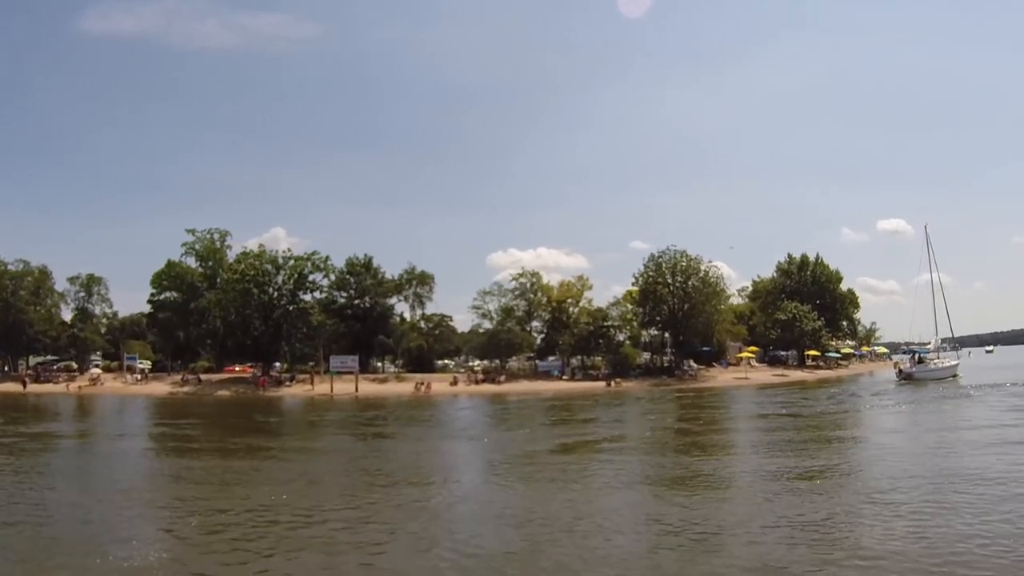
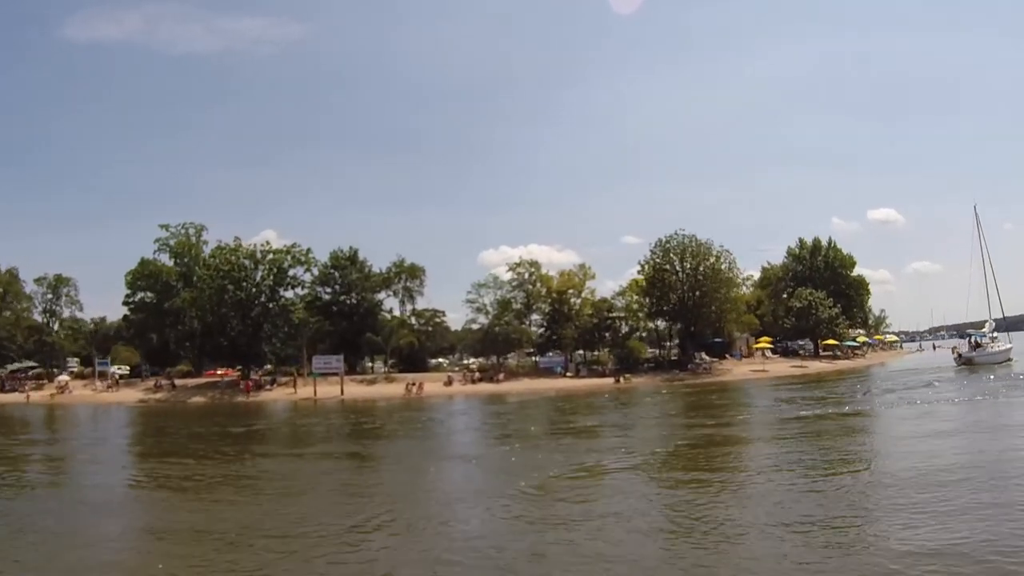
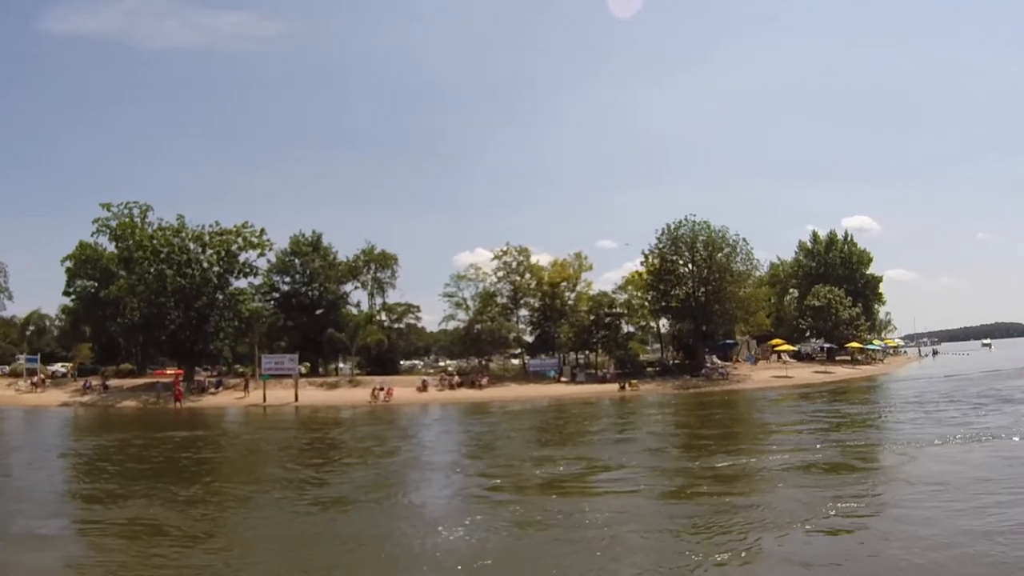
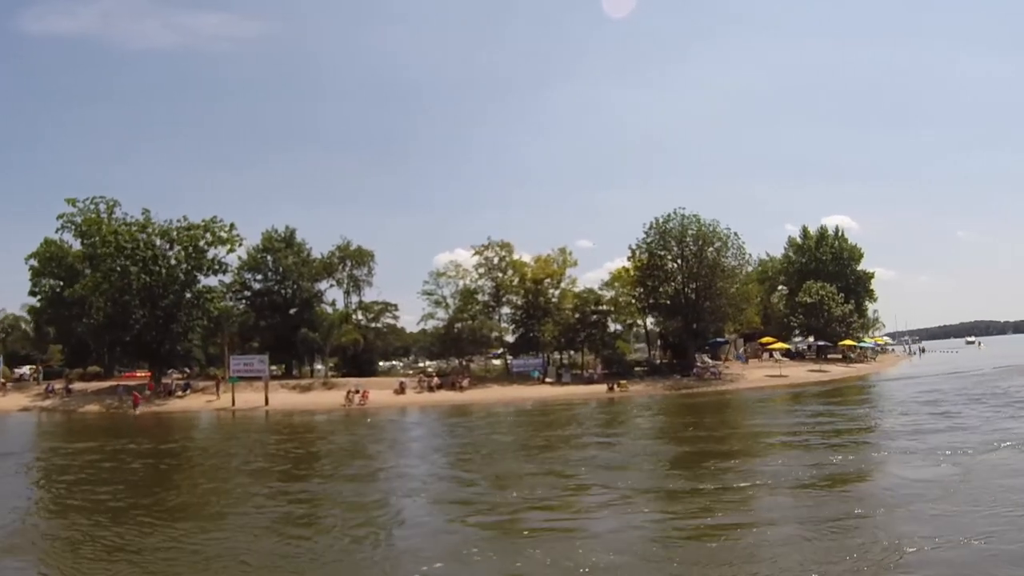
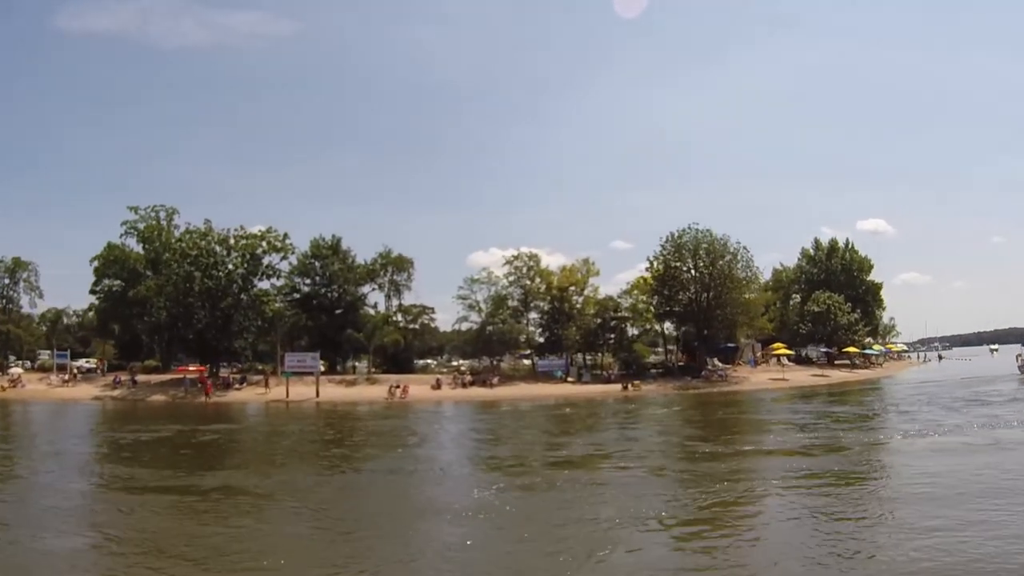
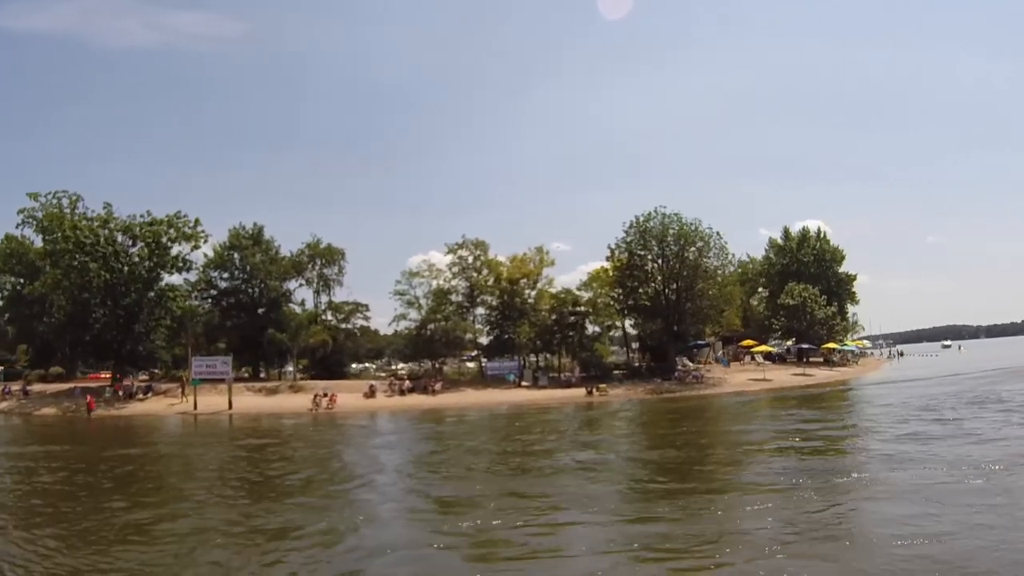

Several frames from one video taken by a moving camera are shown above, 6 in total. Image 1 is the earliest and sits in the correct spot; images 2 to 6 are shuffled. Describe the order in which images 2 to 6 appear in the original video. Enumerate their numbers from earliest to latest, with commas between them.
2, 5, 3, 4, 6
